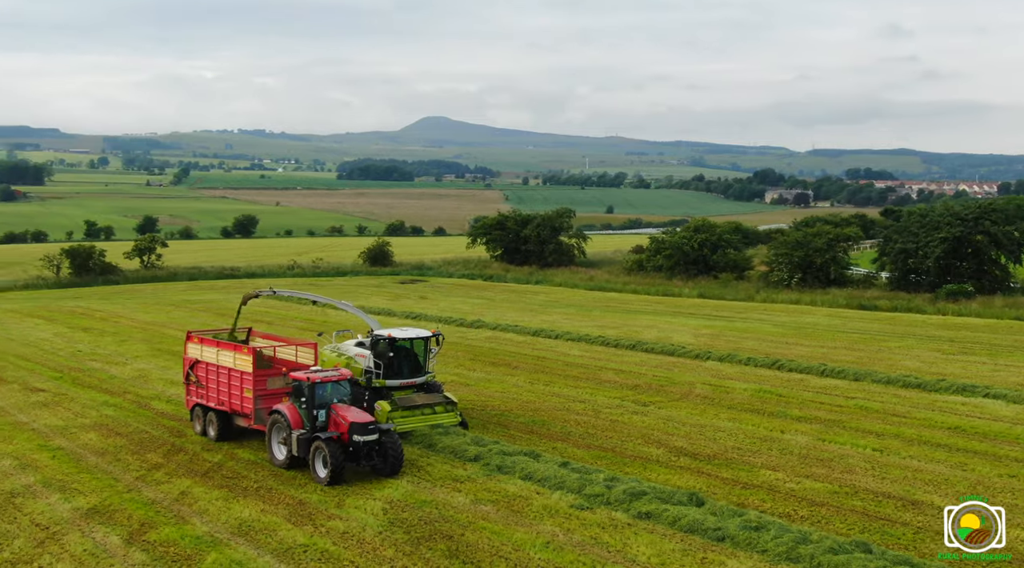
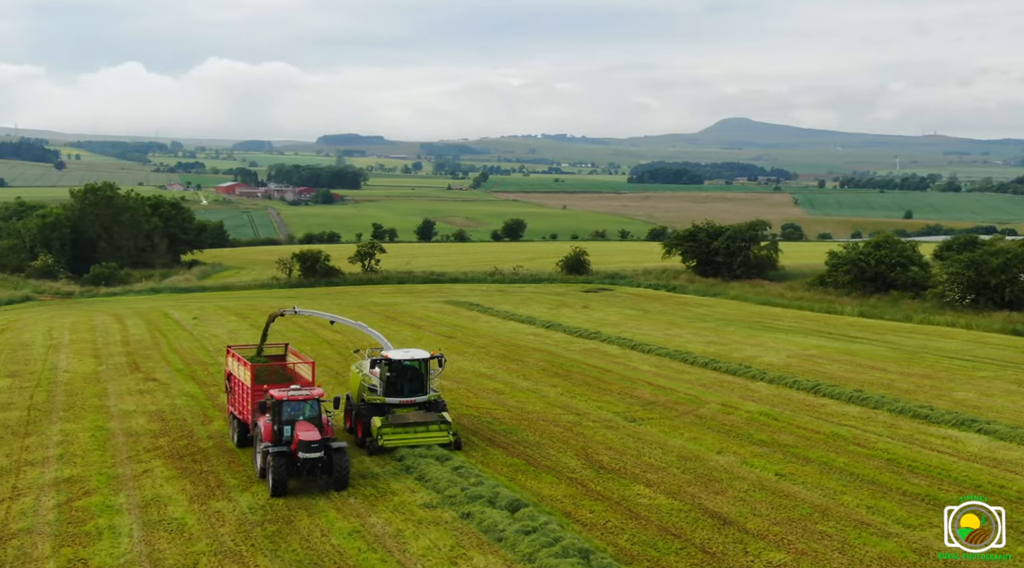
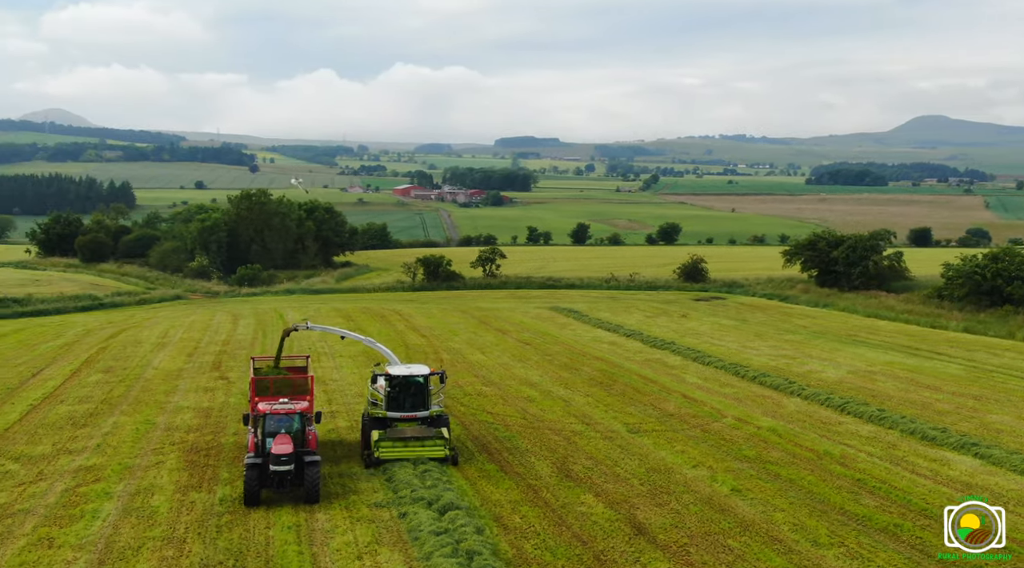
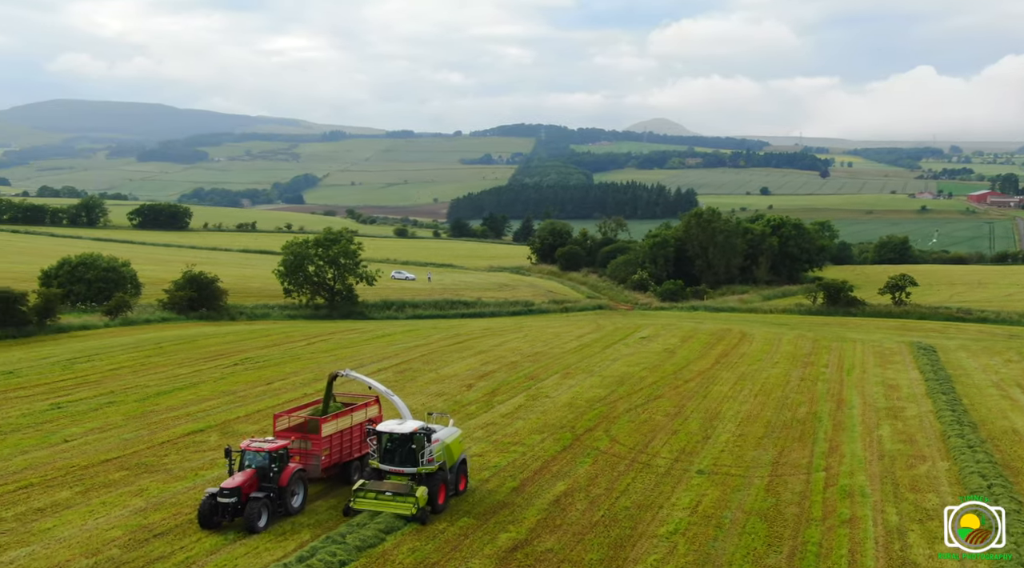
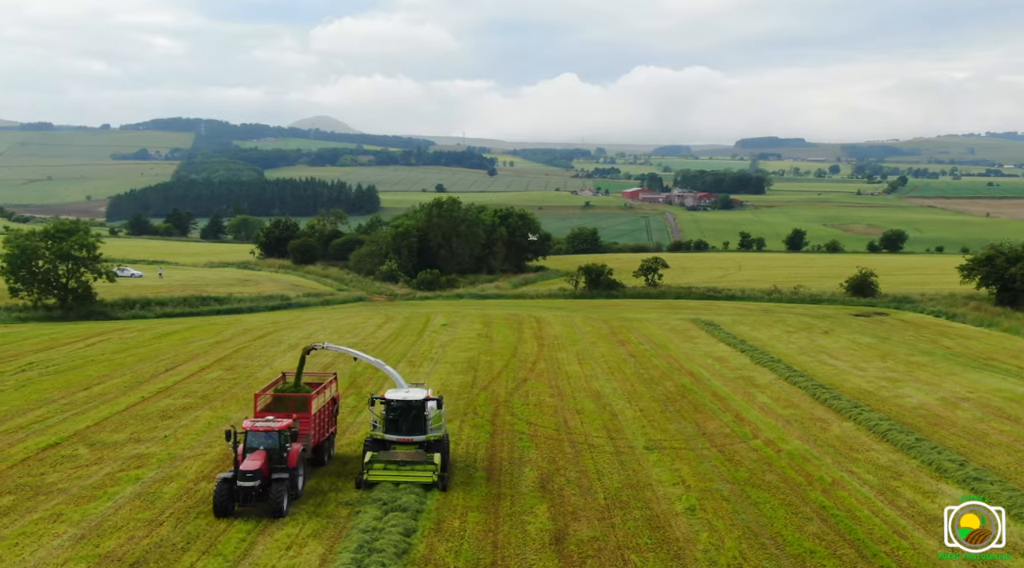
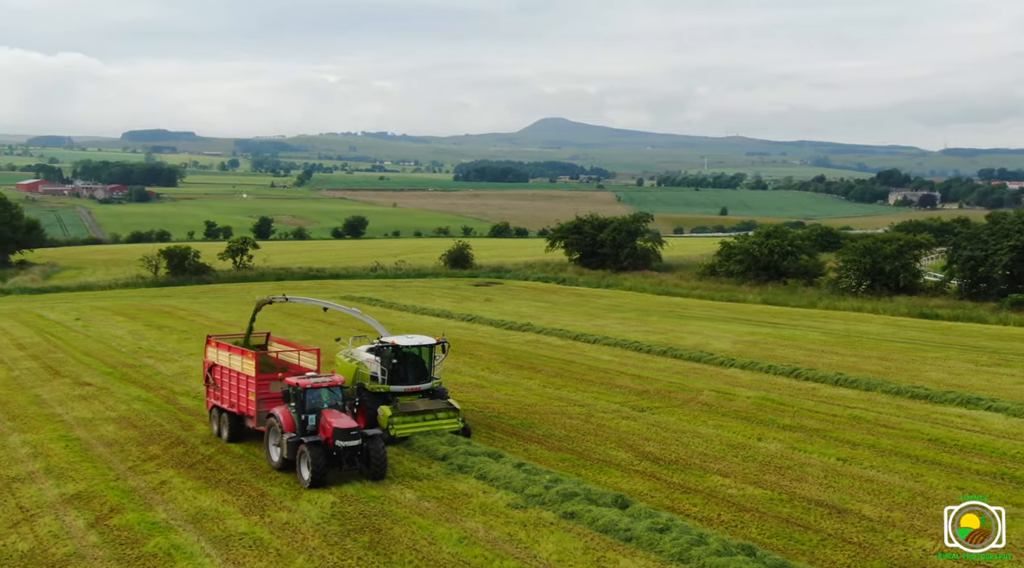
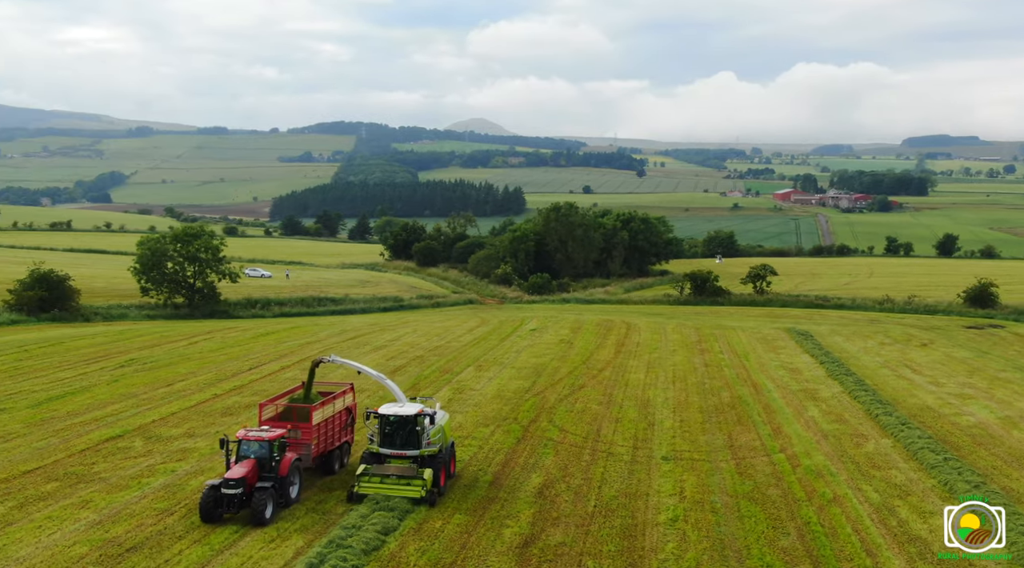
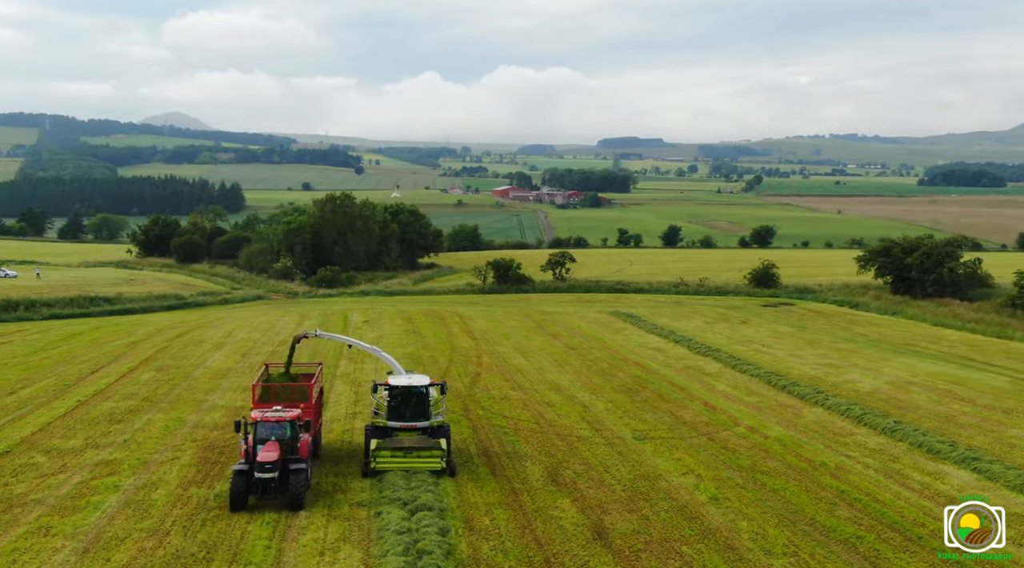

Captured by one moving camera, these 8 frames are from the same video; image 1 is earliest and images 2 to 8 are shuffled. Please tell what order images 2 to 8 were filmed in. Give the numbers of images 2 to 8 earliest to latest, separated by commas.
6, 2, 3, 8, 5, 7, 4
